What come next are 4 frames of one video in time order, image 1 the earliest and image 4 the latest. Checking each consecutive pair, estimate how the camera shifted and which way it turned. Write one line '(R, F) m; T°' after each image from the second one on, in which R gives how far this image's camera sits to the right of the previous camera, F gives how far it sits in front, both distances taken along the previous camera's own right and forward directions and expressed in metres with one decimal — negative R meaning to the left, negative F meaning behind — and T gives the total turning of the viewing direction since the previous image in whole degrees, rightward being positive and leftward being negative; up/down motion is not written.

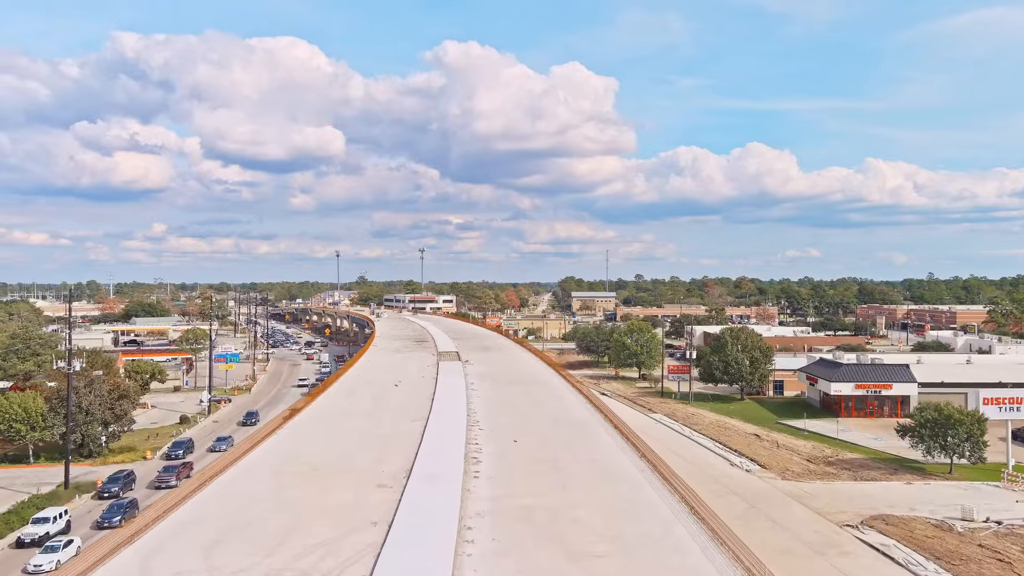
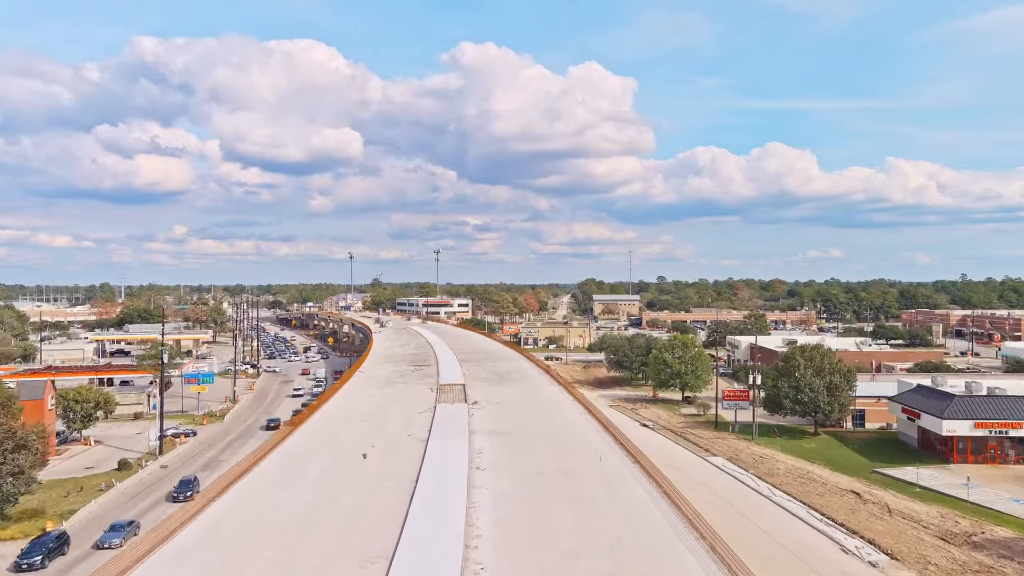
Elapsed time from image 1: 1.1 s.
(-0.1, +6.8) m; -1°
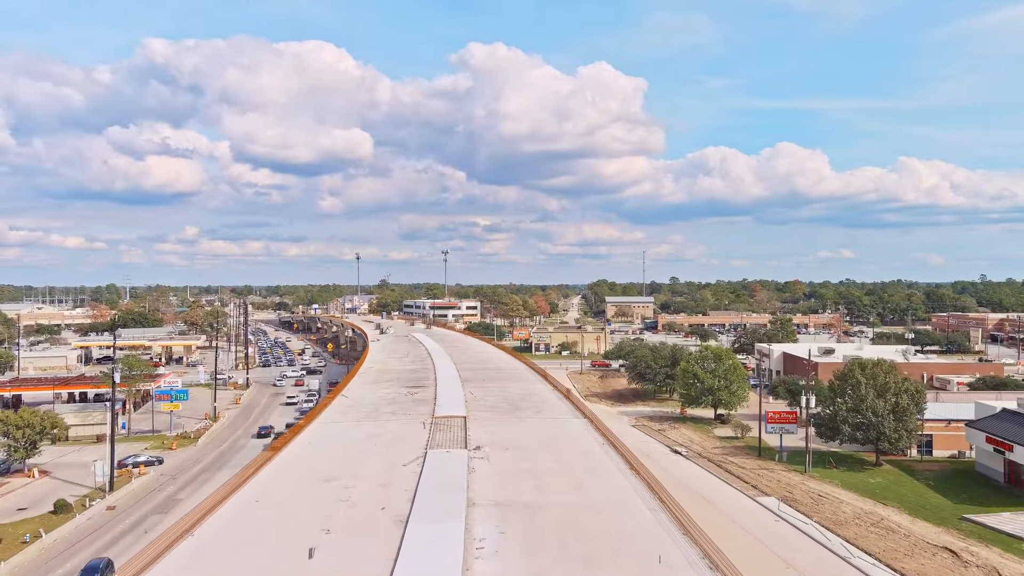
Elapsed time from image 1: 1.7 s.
(-0.1, +4.3) m; -1°
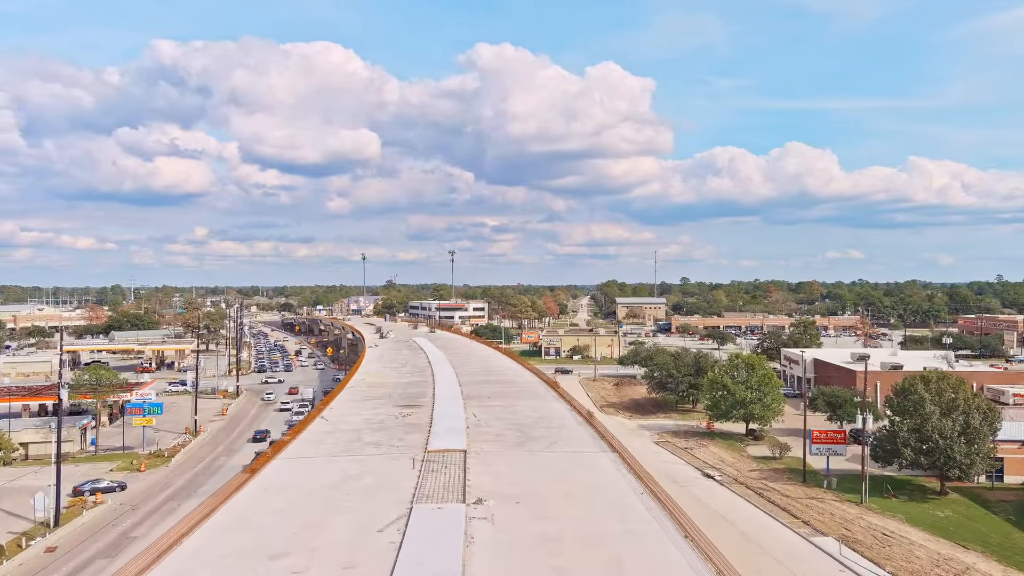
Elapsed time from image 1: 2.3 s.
(-0.1, +3.4) m; -1°
